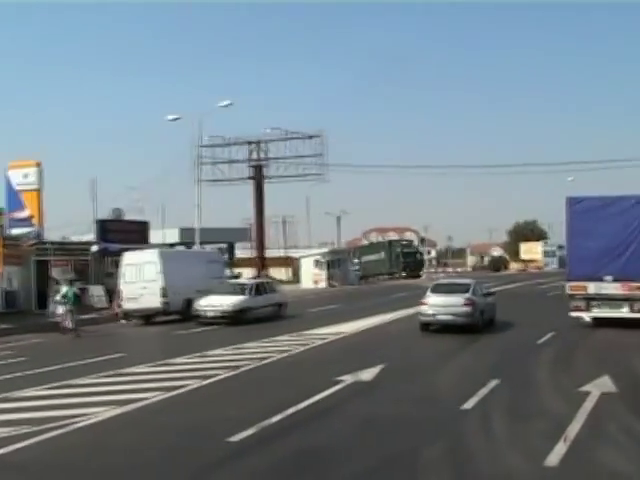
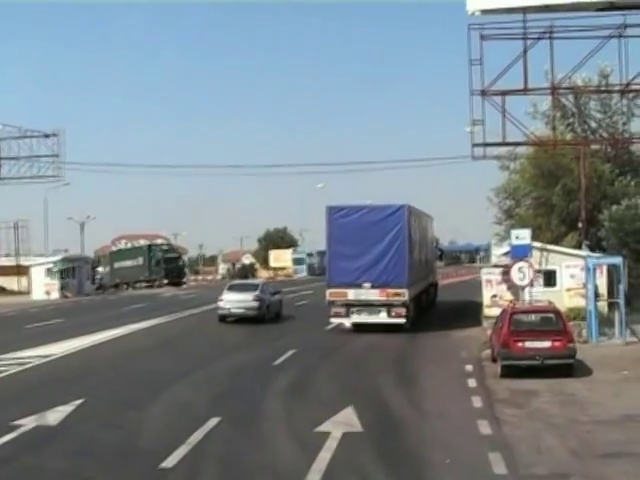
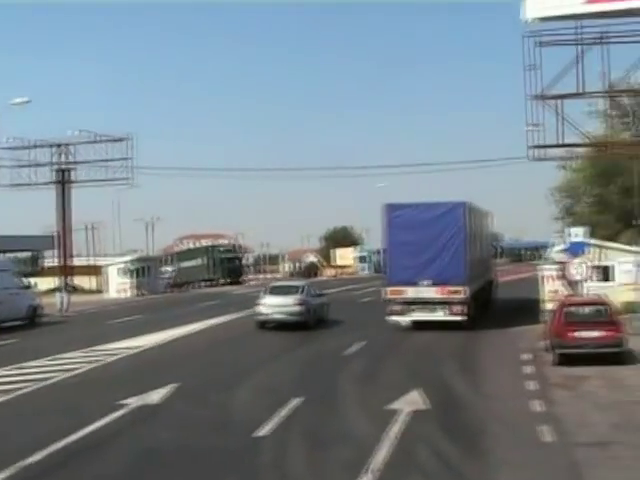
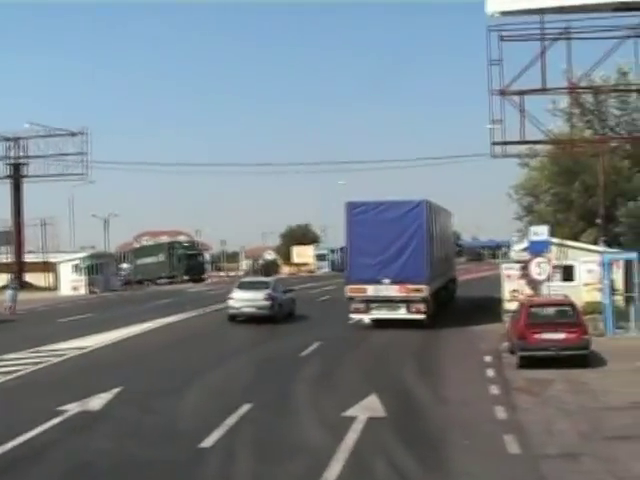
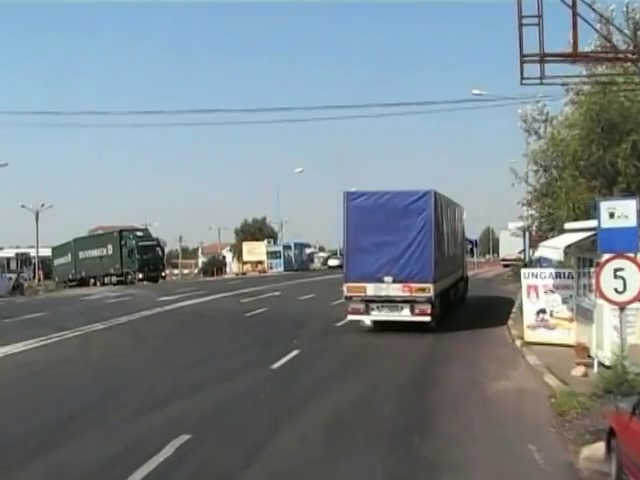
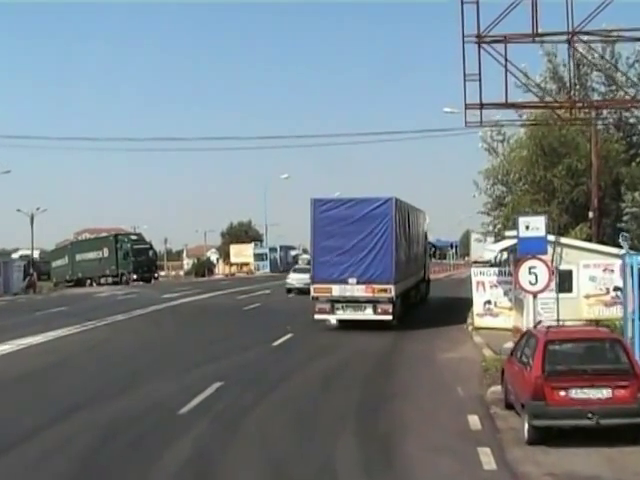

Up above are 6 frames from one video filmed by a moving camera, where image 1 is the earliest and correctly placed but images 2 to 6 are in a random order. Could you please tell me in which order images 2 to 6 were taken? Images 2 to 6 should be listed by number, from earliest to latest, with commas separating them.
3, 4, 2, 6, 5
